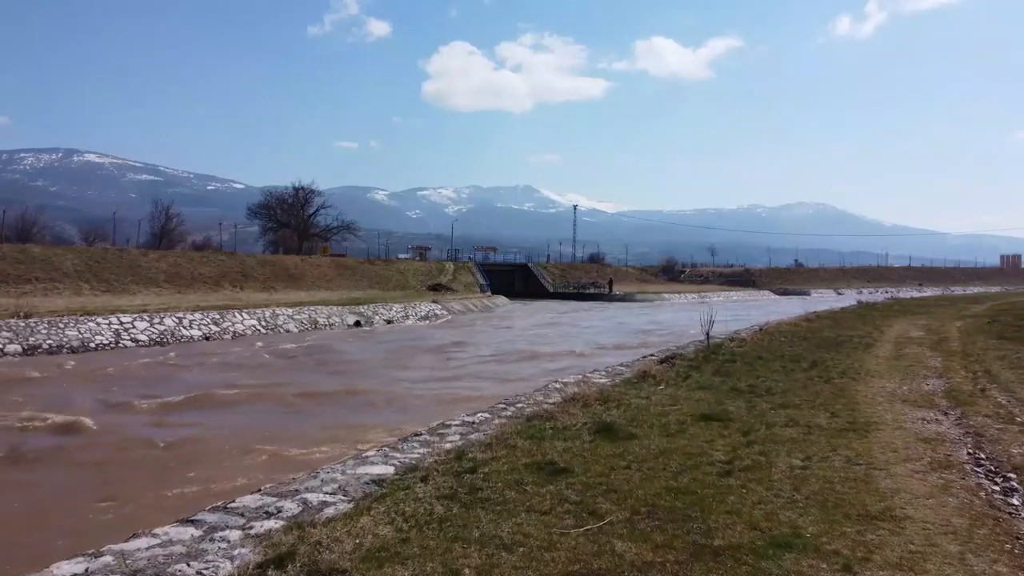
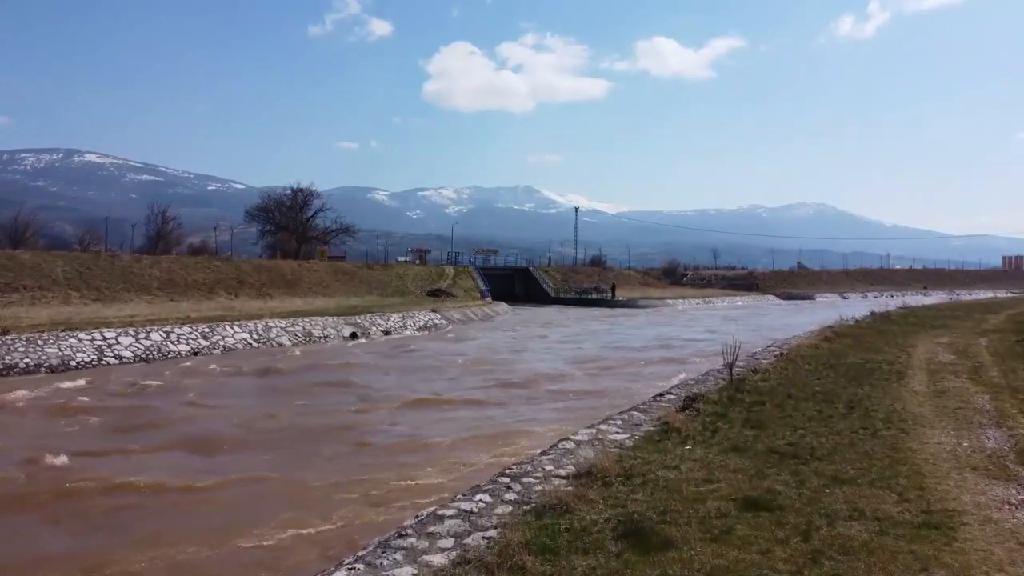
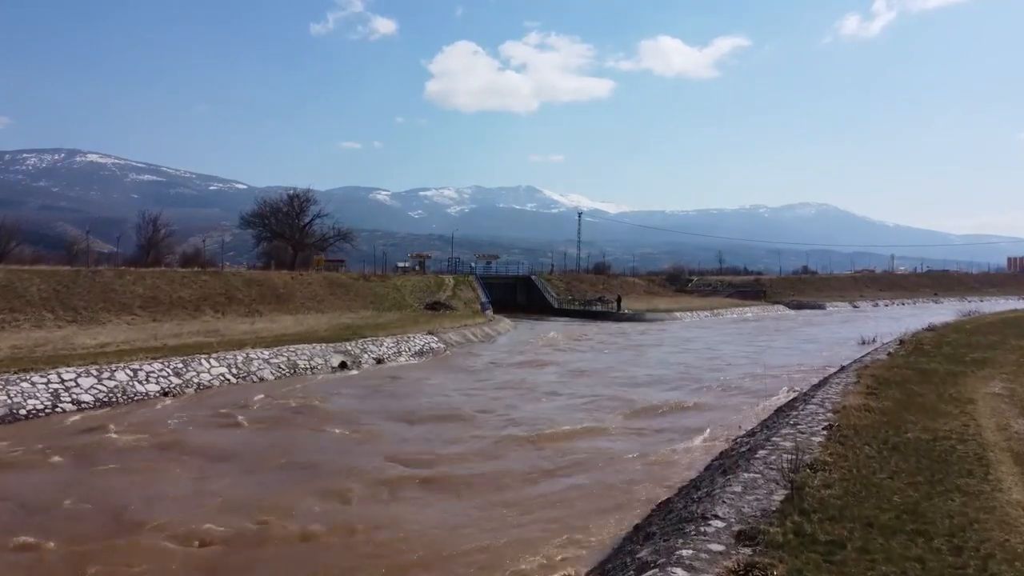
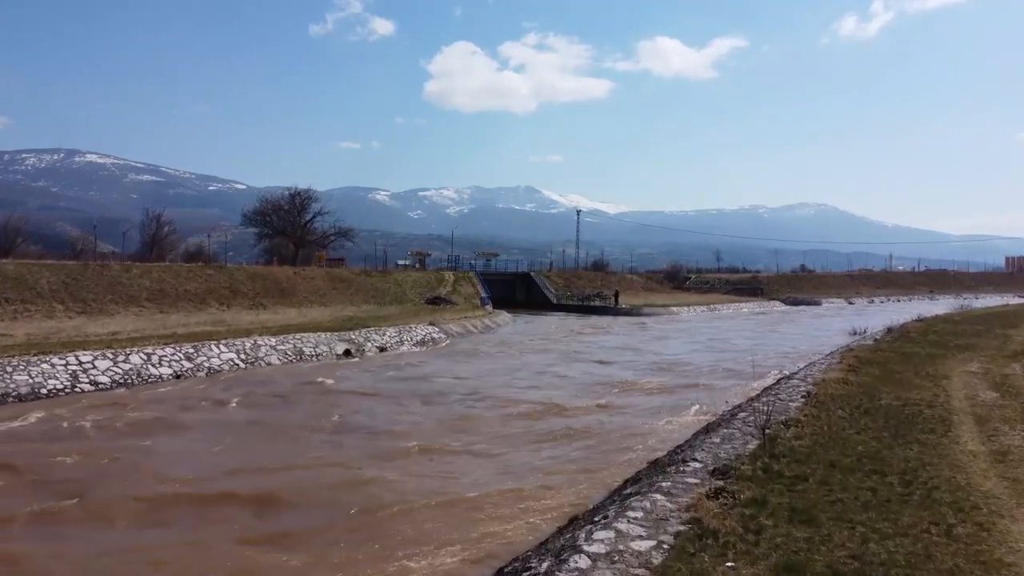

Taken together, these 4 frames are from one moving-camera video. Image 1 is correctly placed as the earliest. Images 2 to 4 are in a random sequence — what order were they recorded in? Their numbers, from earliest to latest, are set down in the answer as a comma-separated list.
2, 4, 3
